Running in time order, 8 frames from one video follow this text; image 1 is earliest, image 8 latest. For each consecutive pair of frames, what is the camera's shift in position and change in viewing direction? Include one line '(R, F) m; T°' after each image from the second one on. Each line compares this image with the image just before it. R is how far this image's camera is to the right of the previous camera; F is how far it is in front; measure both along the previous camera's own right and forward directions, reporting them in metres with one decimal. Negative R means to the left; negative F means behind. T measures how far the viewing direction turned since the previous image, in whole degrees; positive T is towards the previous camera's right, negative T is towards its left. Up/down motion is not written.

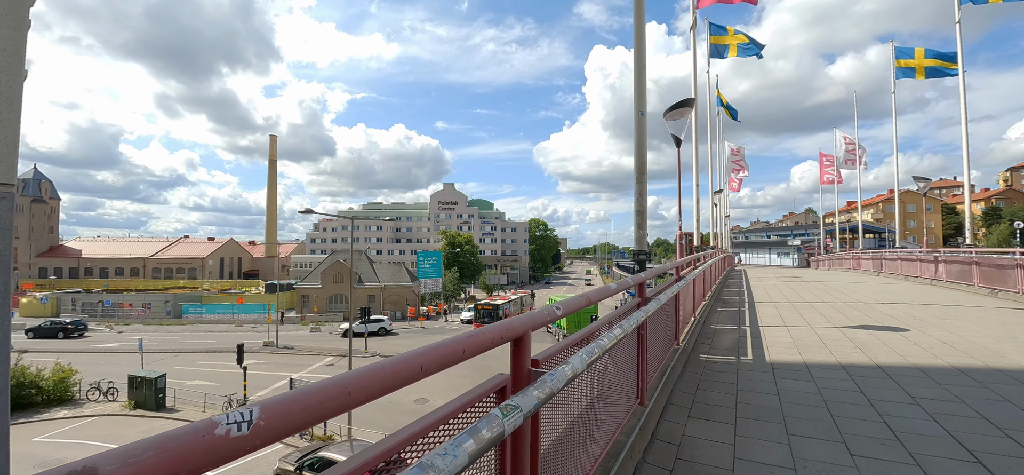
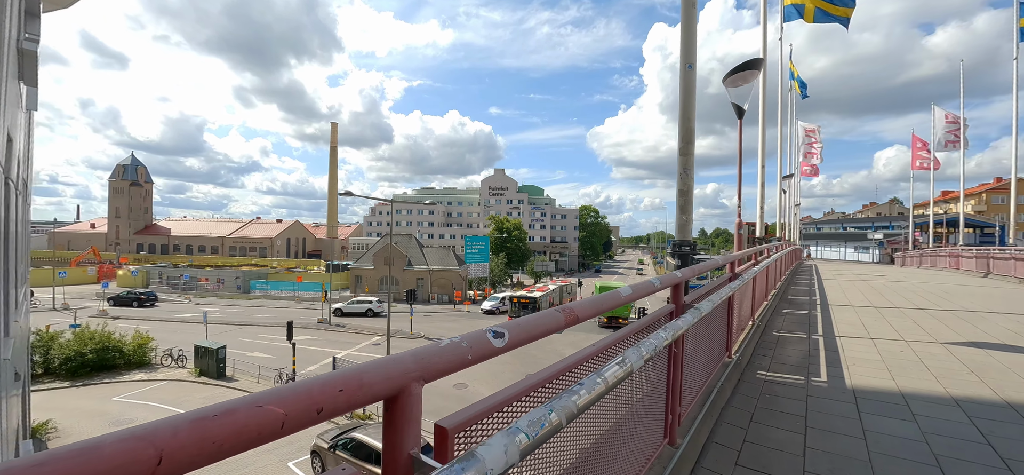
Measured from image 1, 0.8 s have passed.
(+0.4, +0.8) m; -7°
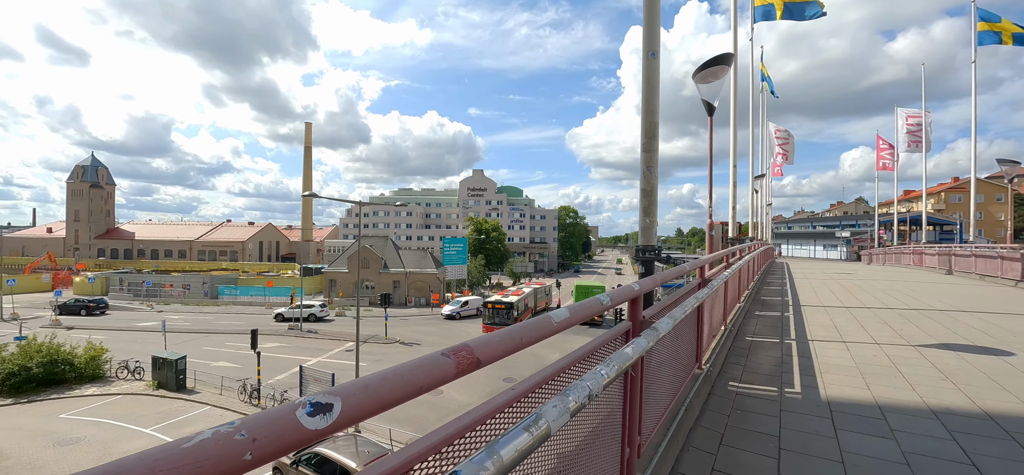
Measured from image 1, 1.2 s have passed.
(+0.3, +0.4) m; +3°
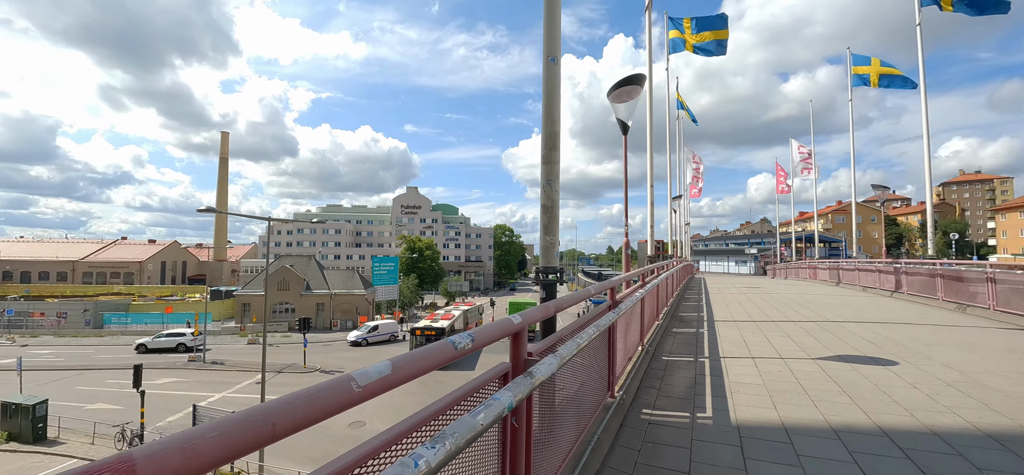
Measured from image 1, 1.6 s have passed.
(+0.4, +0.4) m; +9°
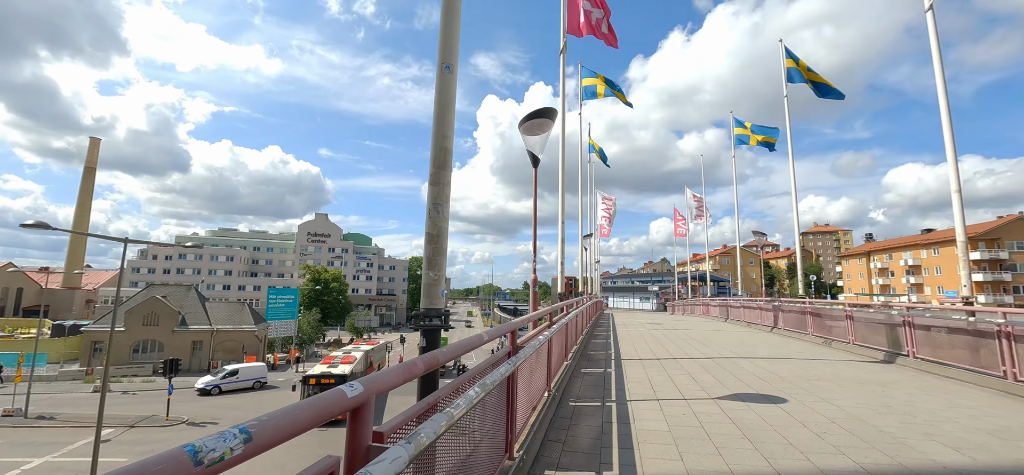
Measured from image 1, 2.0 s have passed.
(+0.2, +0.5) m; +11°
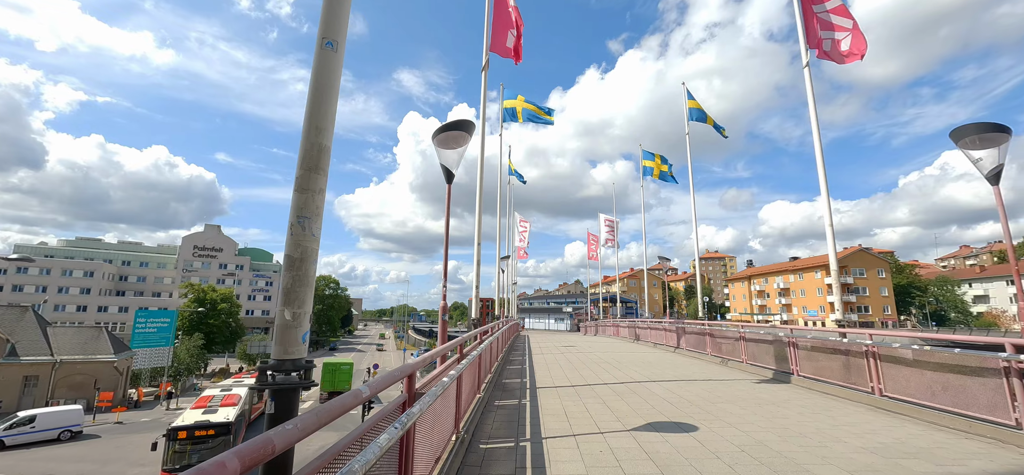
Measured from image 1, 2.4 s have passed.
(+0.1, +0.5) m; +11°
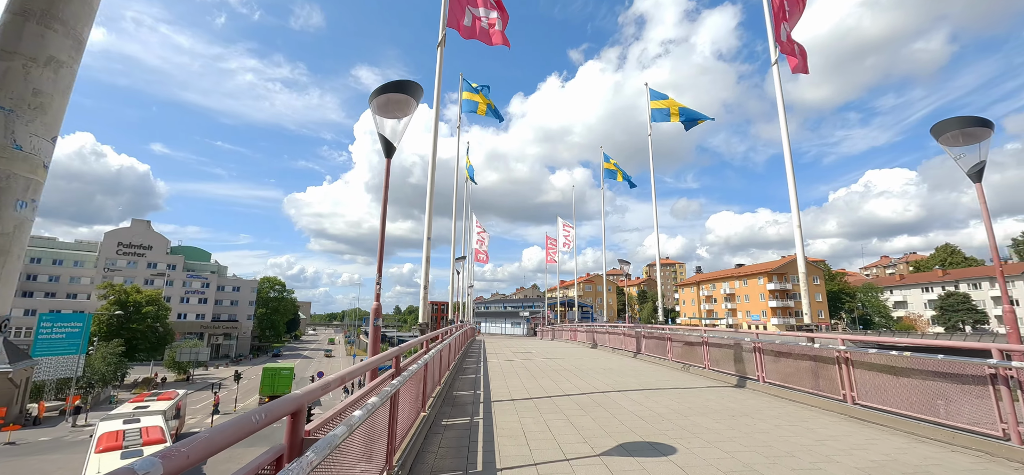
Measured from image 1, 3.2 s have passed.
(+0.1, +0.9) m; +6°
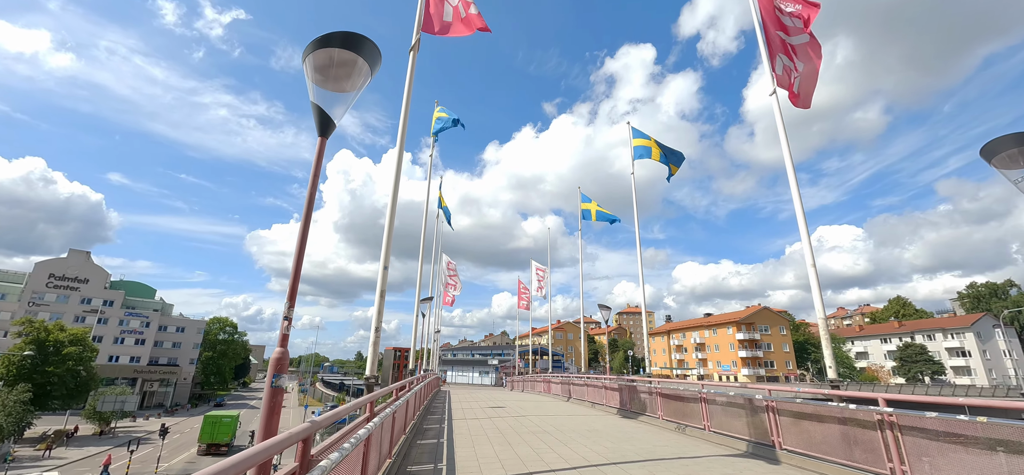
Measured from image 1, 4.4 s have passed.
(-0.1, +1.4) m; +4°
